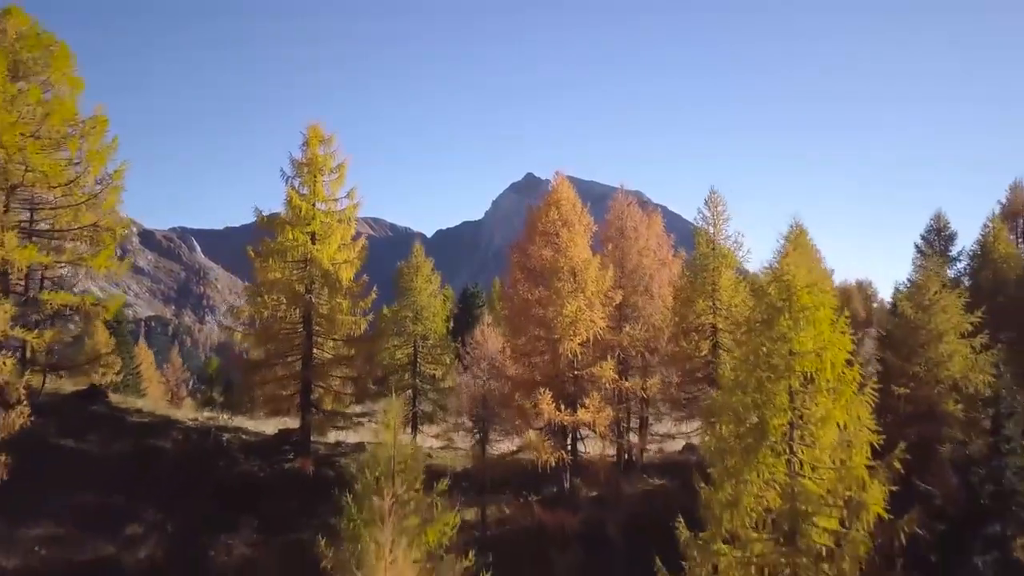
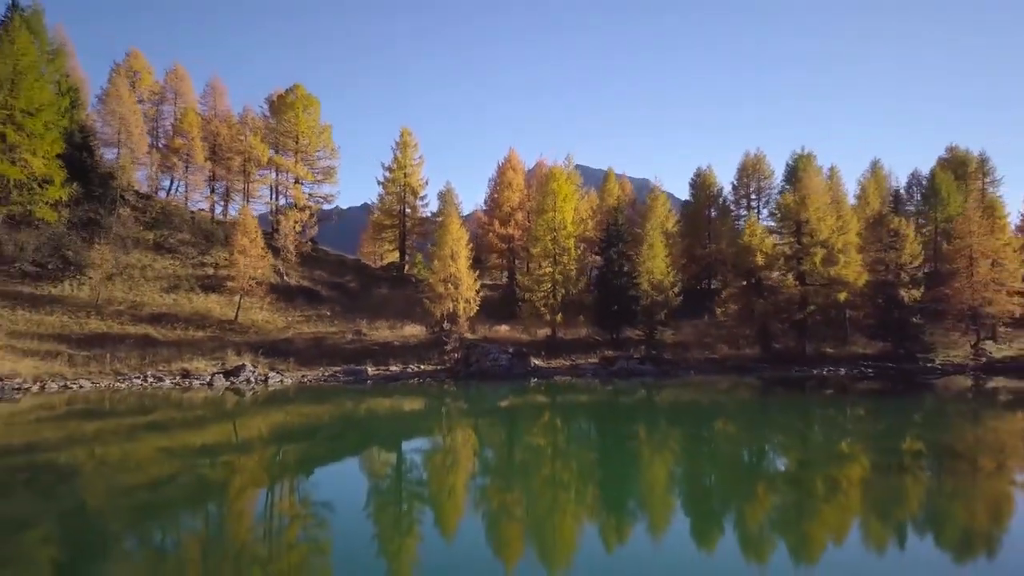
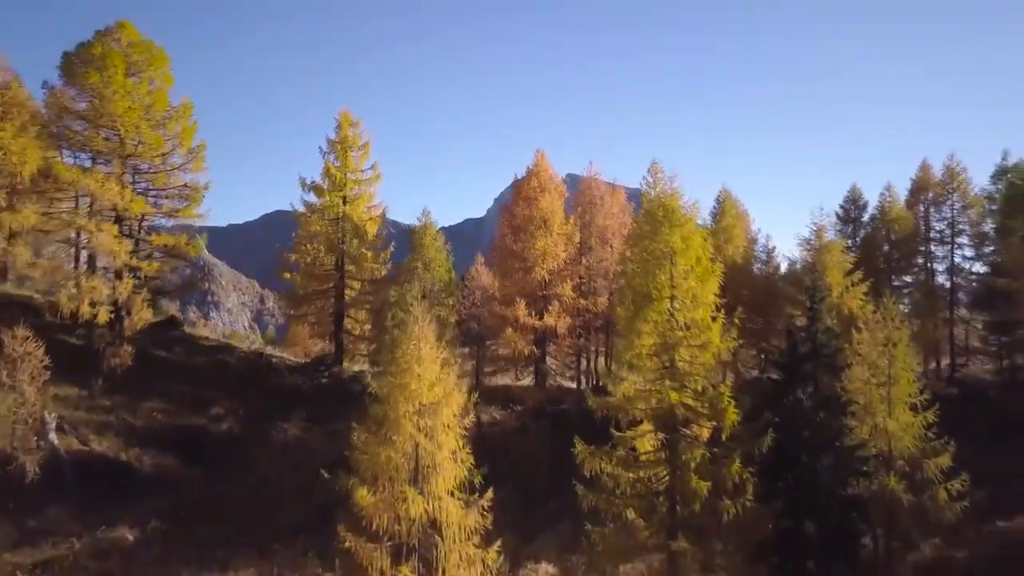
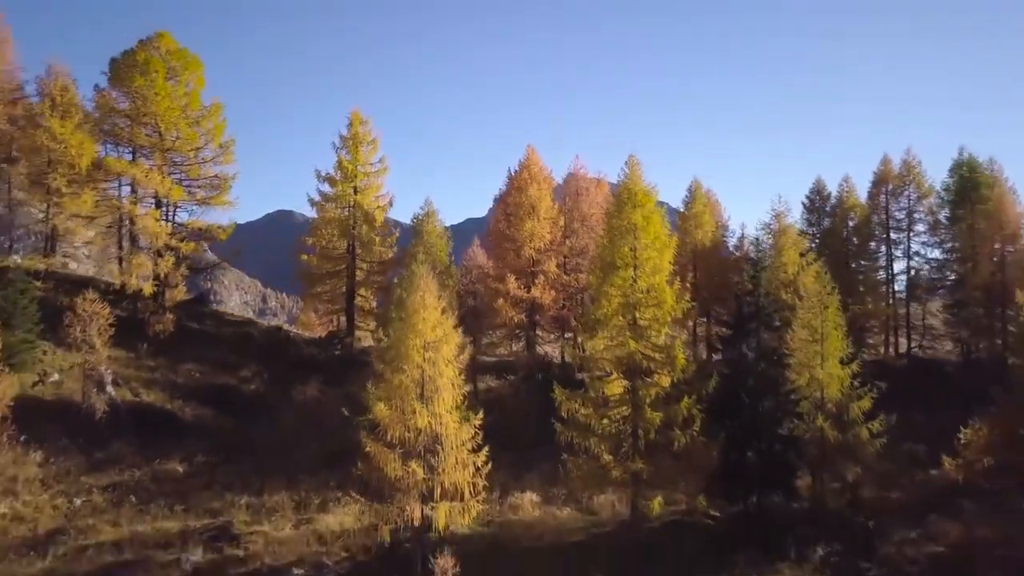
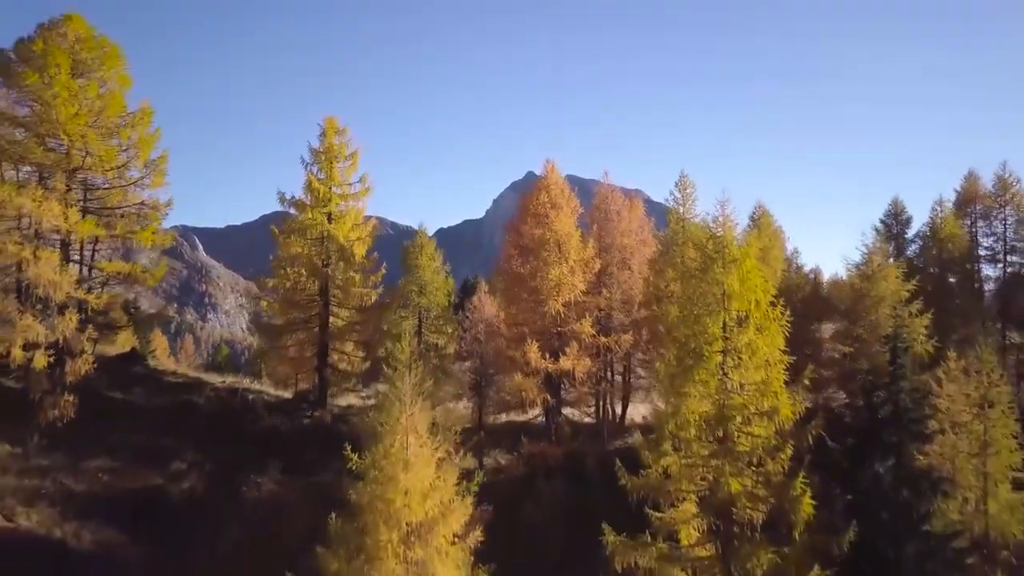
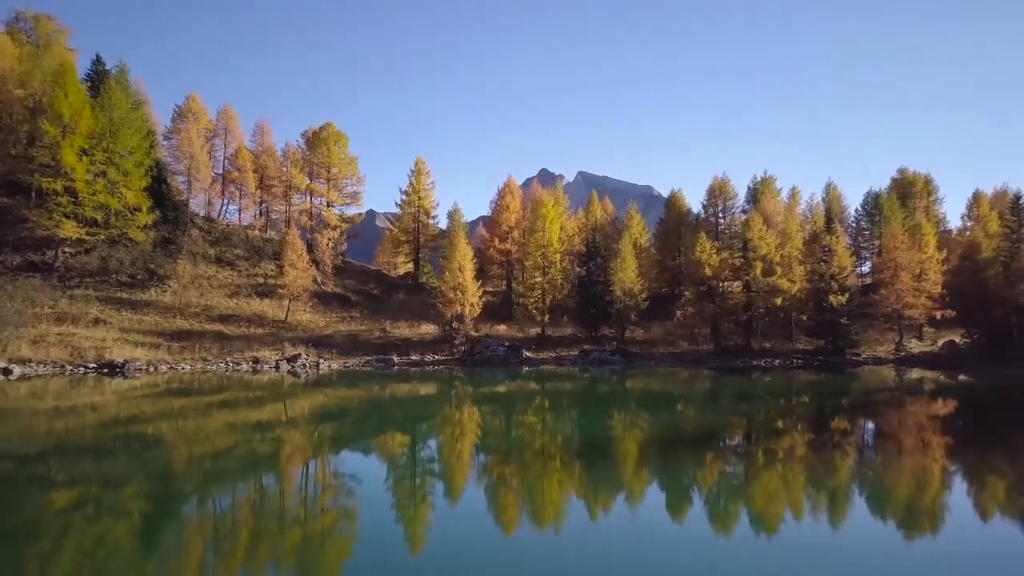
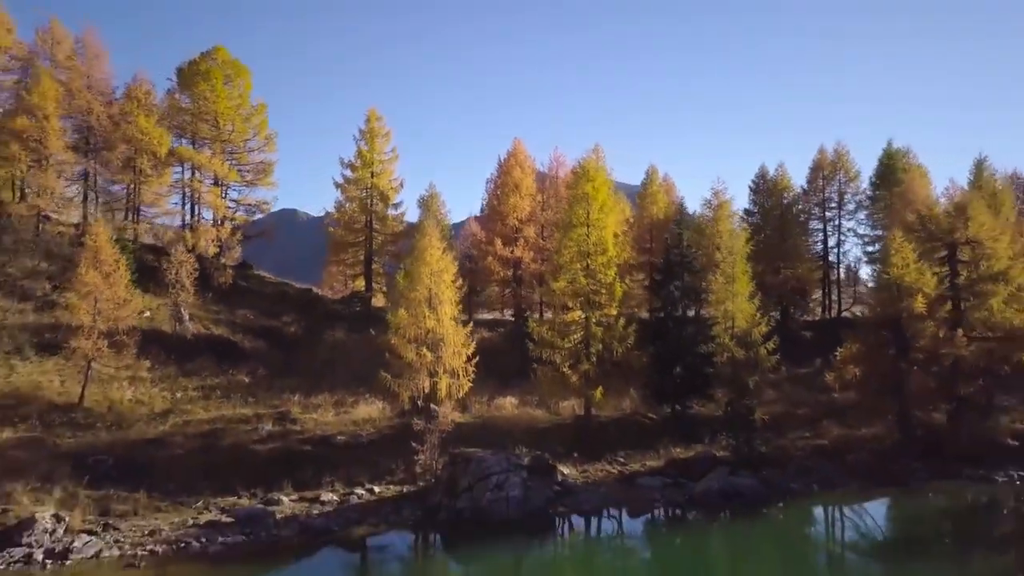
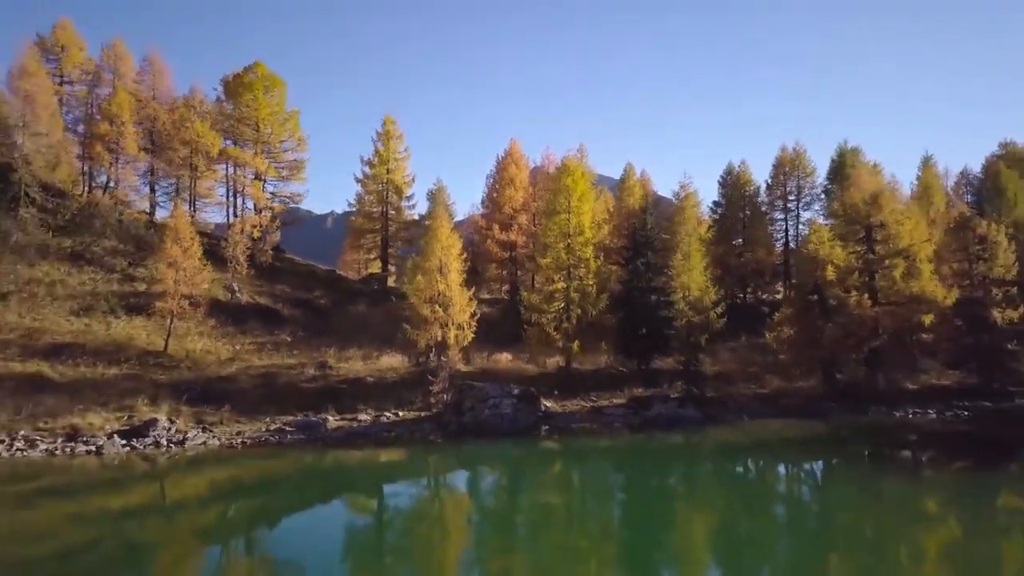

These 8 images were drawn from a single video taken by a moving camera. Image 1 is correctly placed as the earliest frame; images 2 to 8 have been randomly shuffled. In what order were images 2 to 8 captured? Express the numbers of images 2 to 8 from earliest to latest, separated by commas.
5, 3, 4, 7, 8, 2, 6
